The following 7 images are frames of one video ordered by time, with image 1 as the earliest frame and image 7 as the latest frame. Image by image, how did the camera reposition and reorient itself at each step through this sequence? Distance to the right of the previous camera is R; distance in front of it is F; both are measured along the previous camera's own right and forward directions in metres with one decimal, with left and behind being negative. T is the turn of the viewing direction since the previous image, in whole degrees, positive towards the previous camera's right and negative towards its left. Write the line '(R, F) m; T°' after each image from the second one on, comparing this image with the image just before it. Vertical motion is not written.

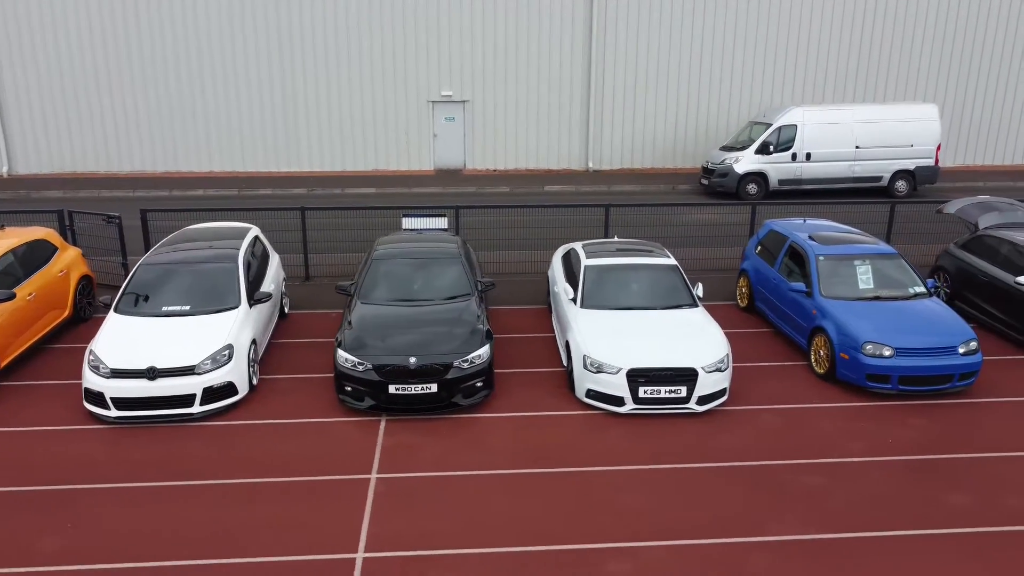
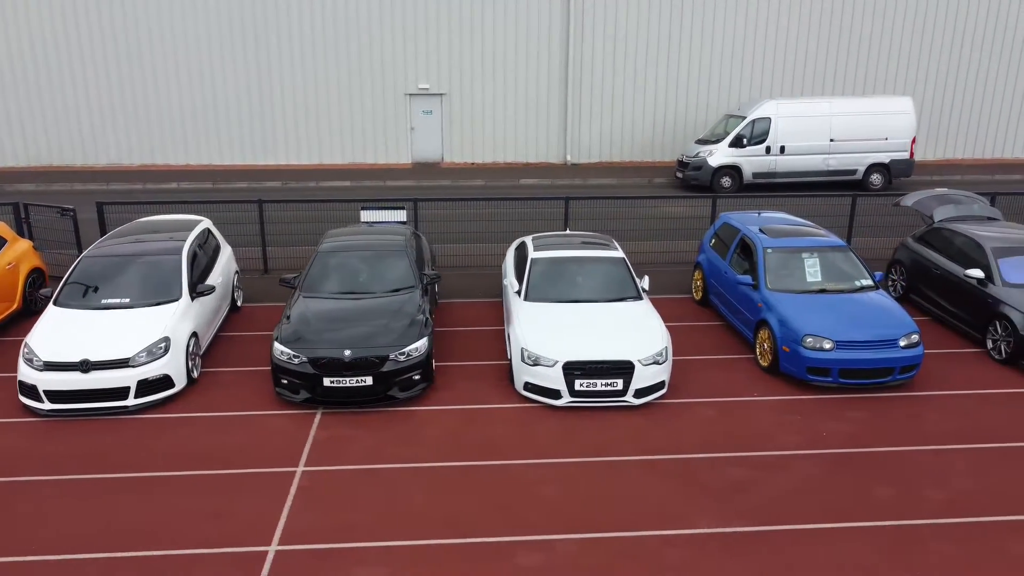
(+0.6, 0.0) m; 0°
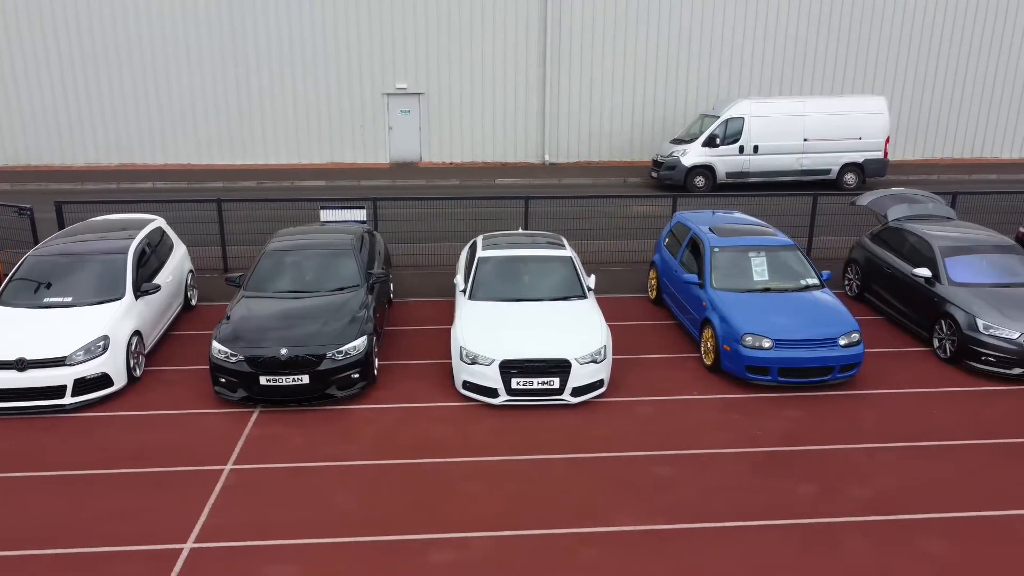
(+0.6, 0.0) m; 0°
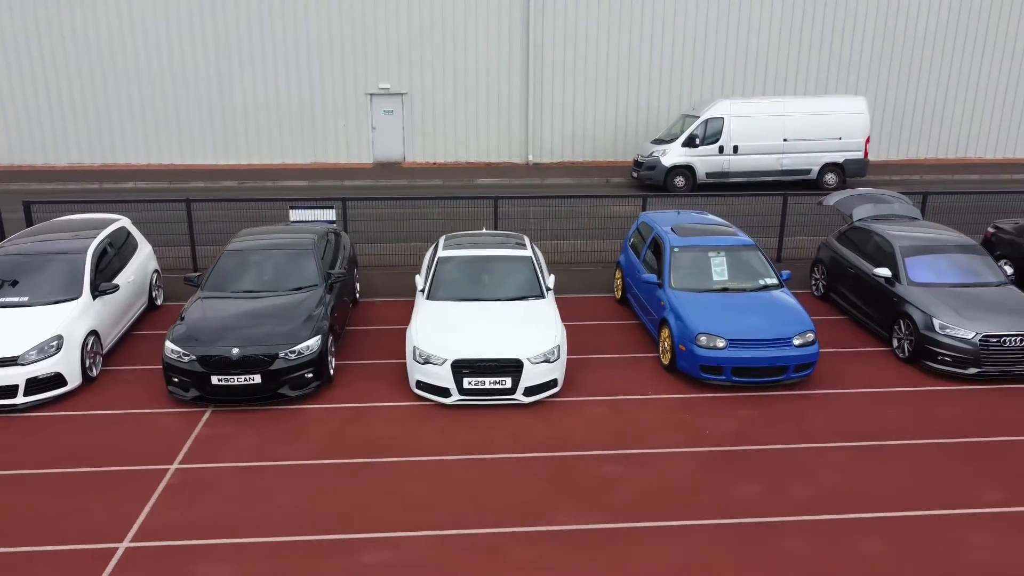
(+0.4, 0.0) m; 0°
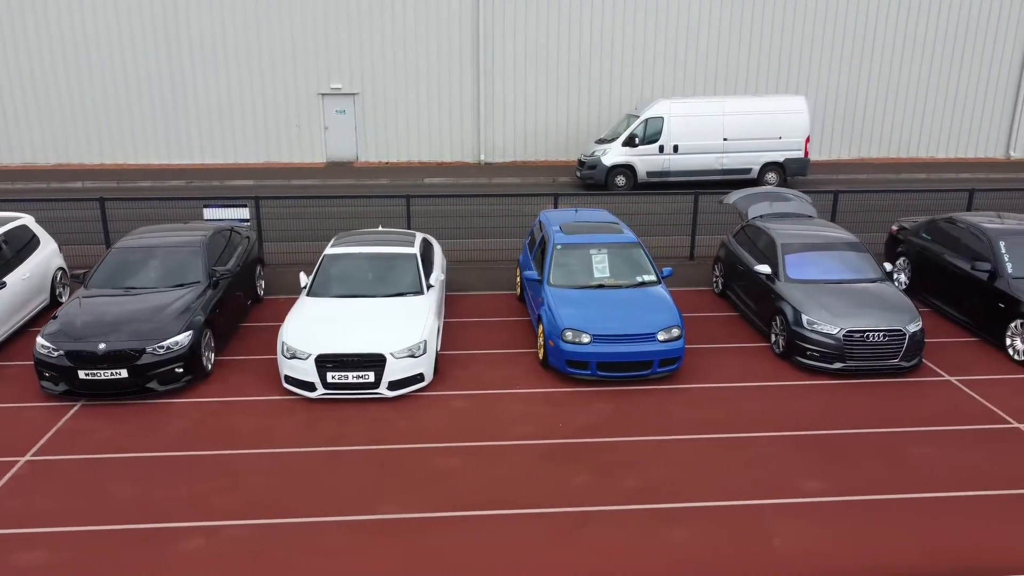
(+1.2, -0.1) m; 0°
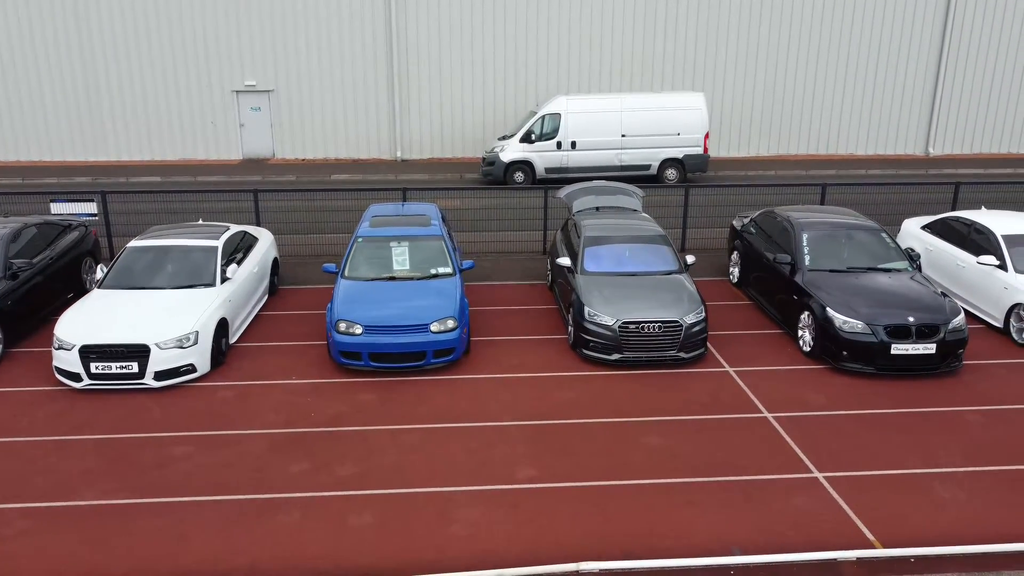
(+2.1, -0.1) m; 0°
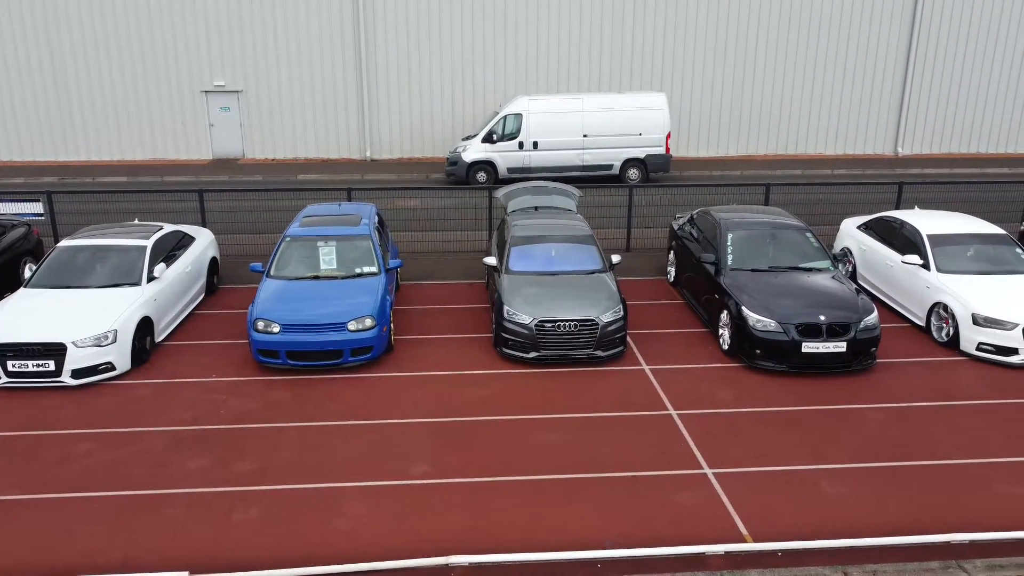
(+0.8, -0.1) m; 0°
